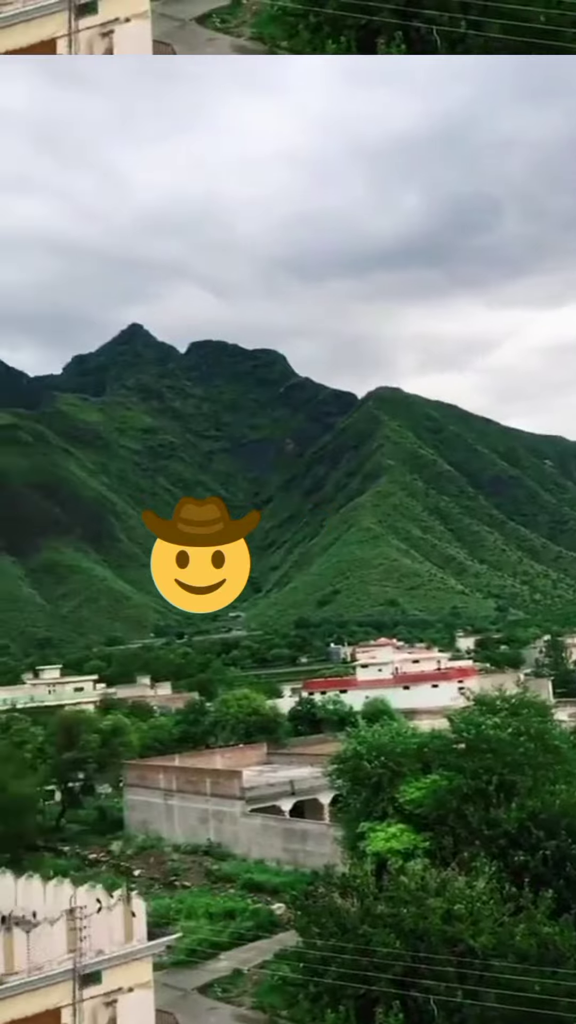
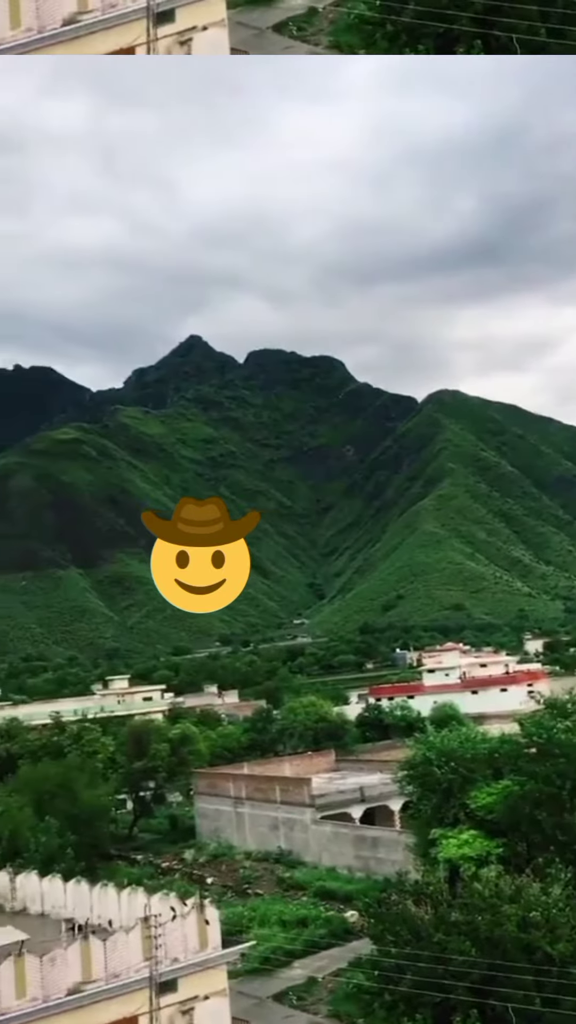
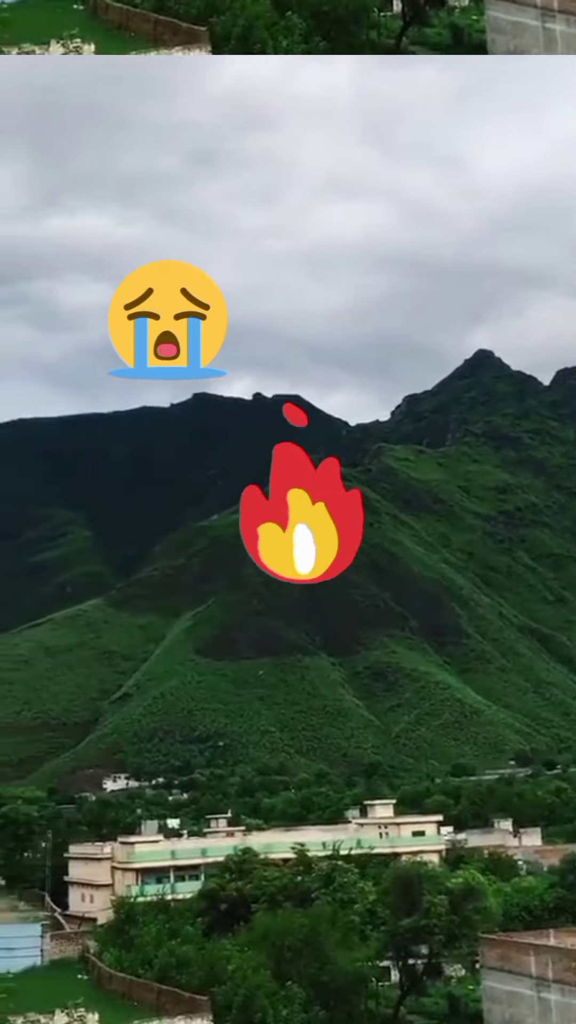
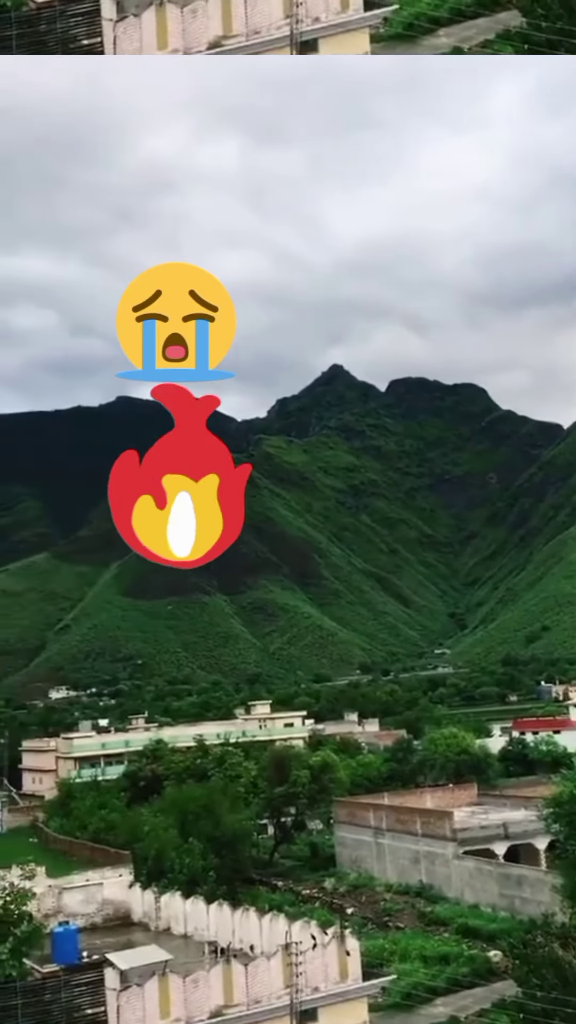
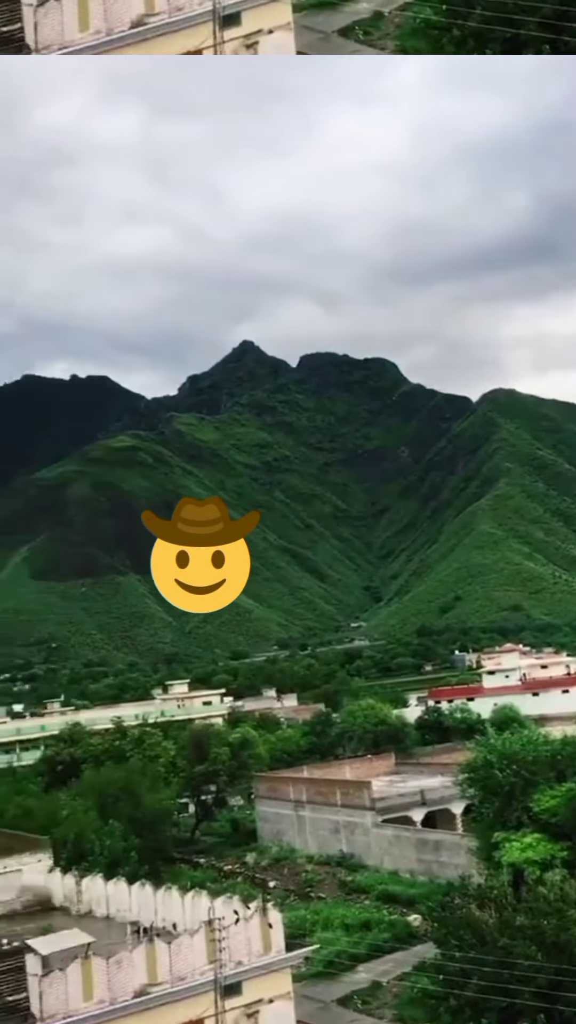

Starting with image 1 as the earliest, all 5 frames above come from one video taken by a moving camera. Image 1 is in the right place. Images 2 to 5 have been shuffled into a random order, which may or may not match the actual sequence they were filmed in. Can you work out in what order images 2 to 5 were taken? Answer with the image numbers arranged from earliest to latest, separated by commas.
2, 5, 4, 3
